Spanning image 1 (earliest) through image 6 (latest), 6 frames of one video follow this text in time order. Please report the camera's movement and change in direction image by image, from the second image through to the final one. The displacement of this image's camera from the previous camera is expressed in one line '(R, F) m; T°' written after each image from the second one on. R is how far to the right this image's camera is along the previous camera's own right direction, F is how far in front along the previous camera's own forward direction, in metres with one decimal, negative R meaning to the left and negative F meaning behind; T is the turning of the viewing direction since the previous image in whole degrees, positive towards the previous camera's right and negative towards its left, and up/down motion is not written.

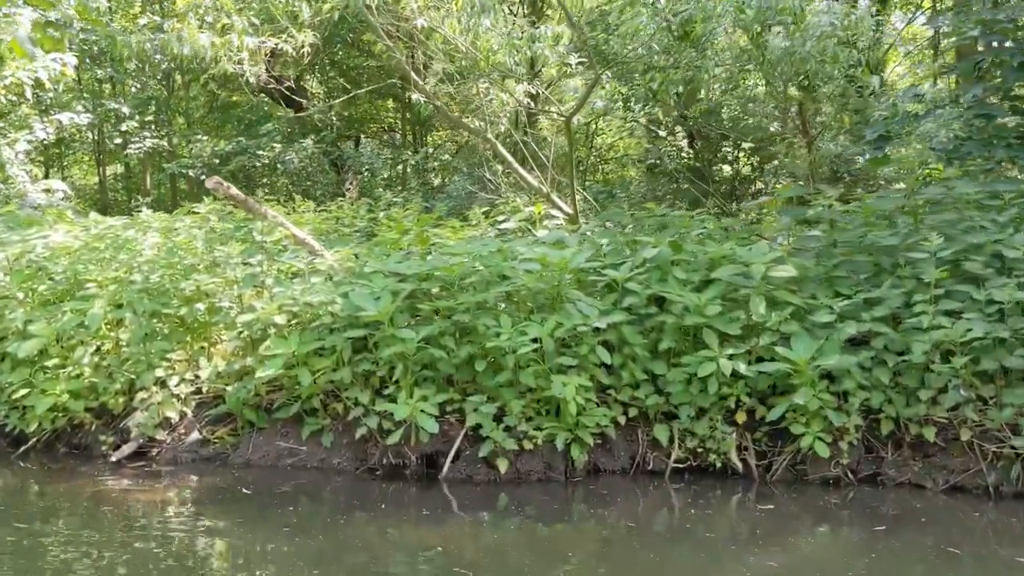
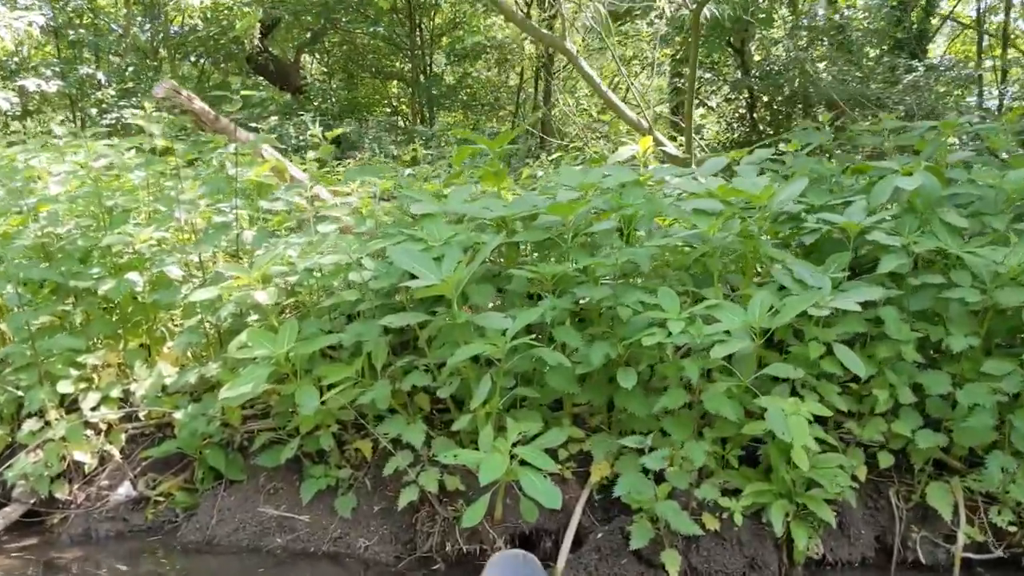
(-0.4, +1.8) m; 0°
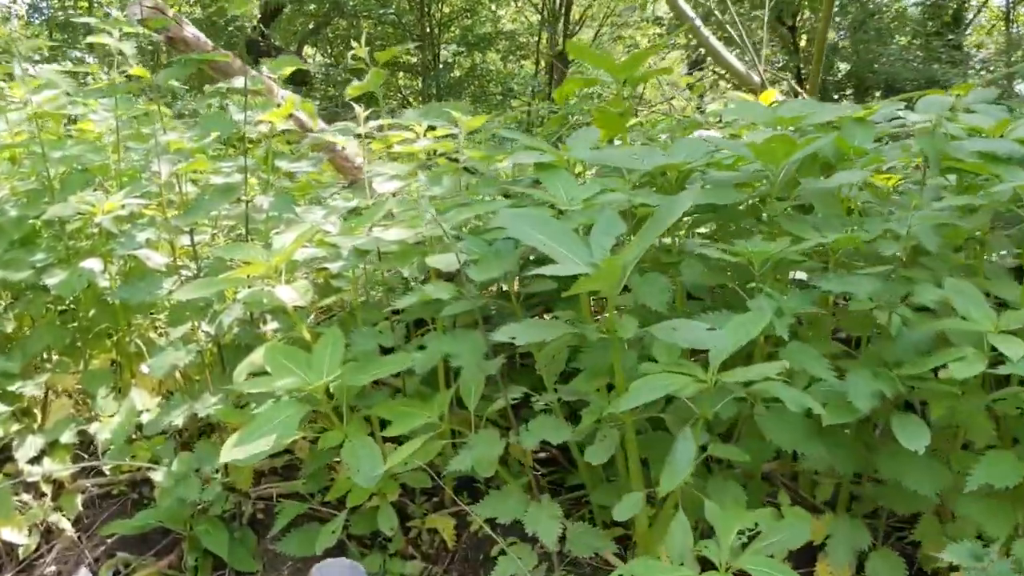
(-0.3, +0.9) m; 0°
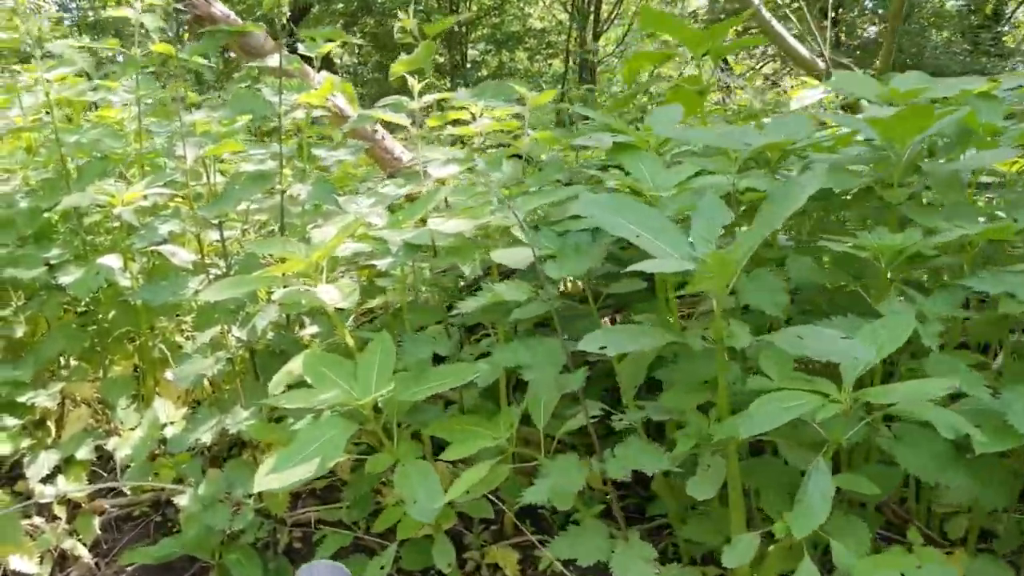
(-0.1, +0.2) m; -1°
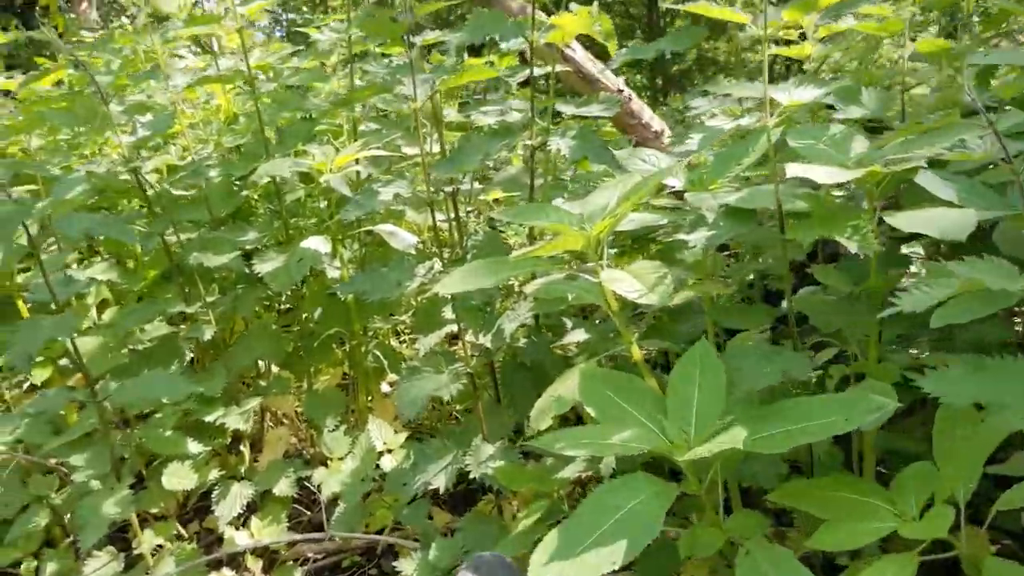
(-0.2, +0.4) m; -11°
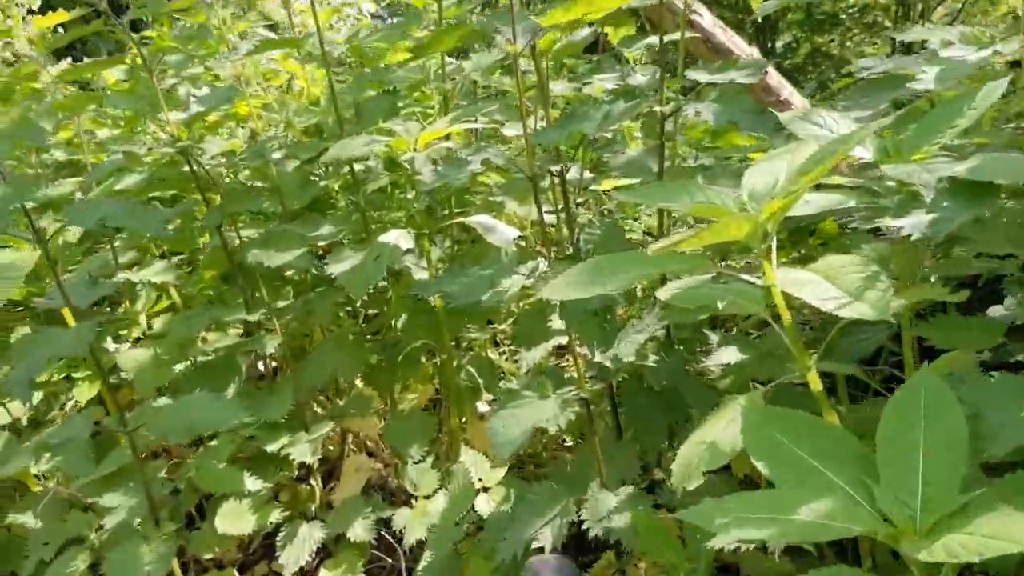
(0.0, +0.2) m; -6°
